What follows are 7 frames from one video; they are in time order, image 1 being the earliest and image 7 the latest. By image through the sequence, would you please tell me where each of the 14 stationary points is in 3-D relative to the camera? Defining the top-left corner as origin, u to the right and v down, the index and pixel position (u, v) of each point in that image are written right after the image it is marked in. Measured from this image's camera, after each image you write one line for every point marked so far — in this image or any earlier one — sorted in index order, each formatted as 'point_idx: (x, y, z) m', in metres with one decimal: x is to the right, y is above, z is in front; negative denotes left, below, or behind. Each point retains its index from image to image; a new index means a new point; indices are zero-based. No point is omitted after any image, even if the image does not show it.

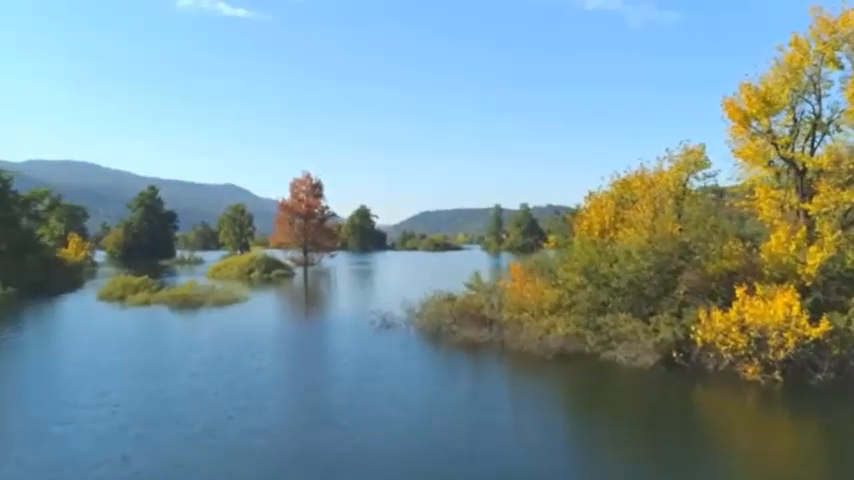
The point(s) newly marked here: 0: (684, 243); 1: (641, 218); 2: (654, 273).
0: (+3.3, 0.0, +17.0) m
1: (+3.2, +0.2, +19.6) m
2: (+2.9, -0.4, +16.9) m
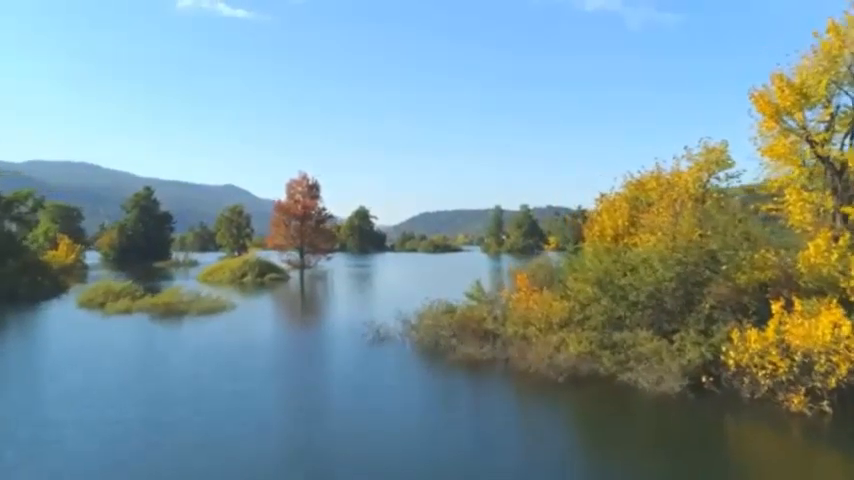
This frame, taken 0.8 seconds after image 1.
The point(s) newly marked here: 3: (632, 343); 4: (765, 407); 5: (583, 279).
0: (+3.2, -0.1, +15.2) m
1: (+3.2, +0.1, +17.8) m
2: (+2.8, -0.5, +15.2) m
3: (+2.3, -1.2, +15.1) m
4: (+3.4, -1.7, +13.1) m
5: (+2.0, -0.5, +16.9) m
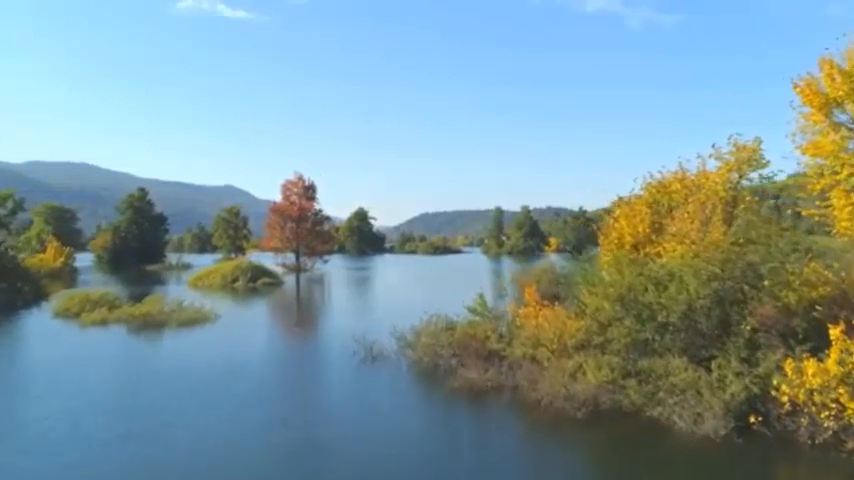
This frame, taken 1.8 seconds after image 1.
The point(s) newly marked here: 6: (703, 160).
0: (+3.2, -0.2, +13.1) m
1: (+3.1, 0.0, +15.7) m
2: (+2.8, -0.6, +13.0) m
3: (+2.3, -1.3, +13.0) m
4: (+3.3, -1.8, +11.0) m
5: (+2.0, -0.6, +14.8) m
6: (+3.9, +1.1, +18.6) m
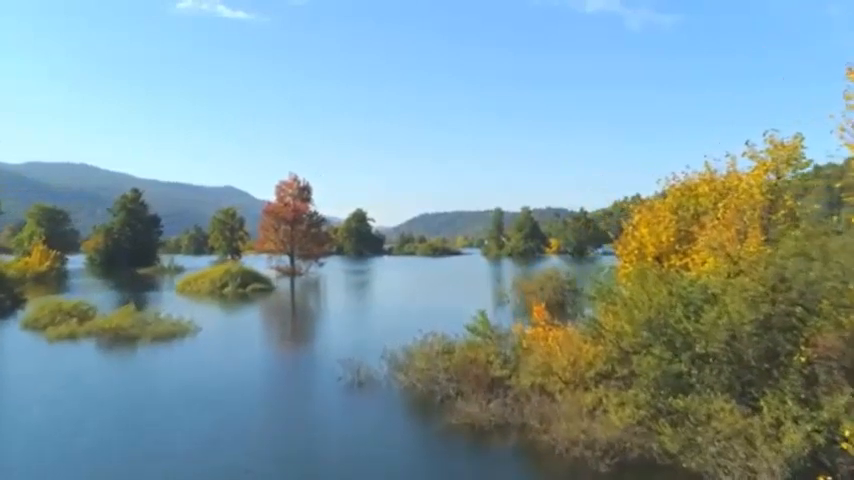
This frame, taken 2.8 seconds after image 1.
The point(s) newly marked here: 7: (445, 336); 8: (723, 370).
0: (+3.1, -0.4, +10.9) m
1: (+3.1, -0.1, +13.5) m
2: (+2.7, -0.8, +10.9) m
3: (+2.2, -1.4, +10.8) m
4: (+3.2, -1.9, +8.9) m
5: (+1.9, -0.7, +12.6) m
6: (+3.8, +1.0, +16.4) m
7: (+0.2, -1.3, +17.6) m
8: (+2.5, -1.1, +11.2) m
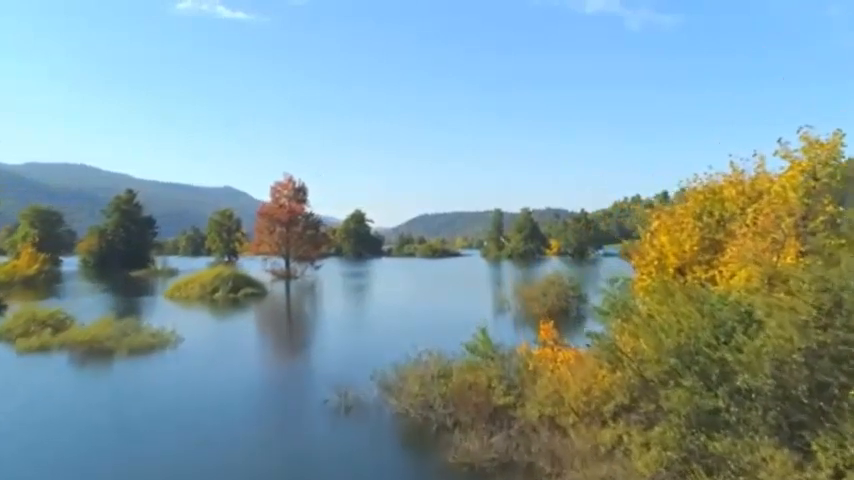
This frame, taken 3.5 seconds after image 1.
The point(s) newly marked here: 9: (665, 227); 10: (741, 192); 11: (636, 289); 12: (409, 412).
0: (+3.1, -0.5, +9.2) m
1: (+3.0, -0.2, +11.9) m
2: (+2.7, -0.9, +9.2) m
3: (+2.2, -1.5, +9.1) m
4: (+3.2, -2.0, +7.2) m
5: (+1.8, -0.8, +11.0) m
6: (+3.8, +0.9, +14.7) m
7: (+0.2, -1.4, +15.9) m
8: (+2.4, -1.2, +9.6) m
9: (+2.7, +0.2, +14.9) m
10: (+3.3, +0.6, +14.4) m
11: (+2.3, -0.5, +14.9) m
12: (-0.2, -1.9, +14.6) m
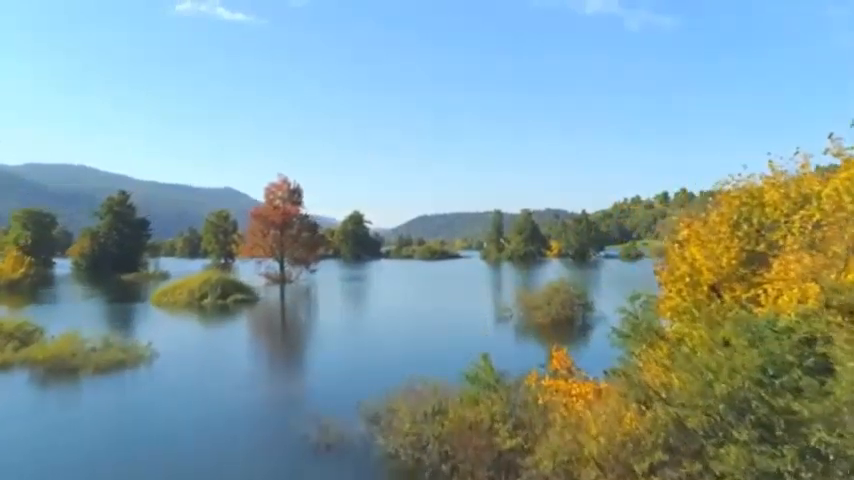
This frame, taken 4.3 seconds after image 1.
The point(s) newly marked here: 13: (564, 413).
0: (+3.0, -0.6, +7.2) m
1: (+2.9, -0.3, +9.9) m
2: (+2.6, -1.0, +7.2) m
3: (+2.1, -1.6, +7.1) m
4: (+3.1, -2.1, +5.2) m
5: (+1.8, -0.9, +8.9) m
6: (+3.7, +0.8, +12.7) m
7: (+0.1, -1.5, +13.9) m
8: (+2.4, -1.3, +7.6) m
9: (+2.6, 0.0, +12.9) m
10: (+3.3, +0.5, +12.4) m
11: (+2.3, -0.7, +12.9) m
12: (-0.3, -2.0, +12.6) m
13: (+1.1, -1.3, +10.7) m
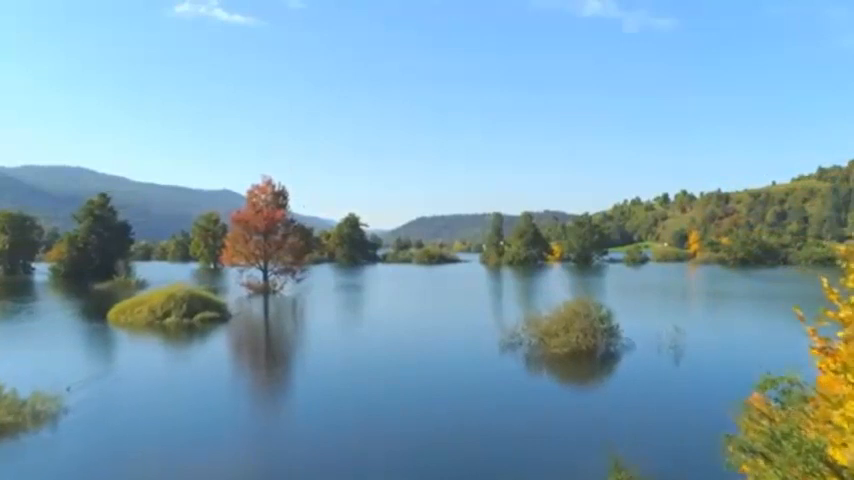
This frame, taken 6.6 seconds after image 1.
0: (+2.9, -0.8, +1.6) m
1: (+2.8, -0.6, +4.2) m
2: (+2.5, -1.2, +1.6) m
3: (+2.0, -1.9, +1.5) m
4: (+3.0, -2.3, -0.4) m
5: (+1.7, -1.2, +3.3) m
6: (+3.6, +0.5, +7.1) m
7: (0.0, -1.7, +8.3) m
8: (+2.3, -1.6, +1.9) m
9: (+2.5, -0.2, +7.3) m
10: (+3.2, +0.2, +6.8) m
11: (+2.2, -0.9, +7.3) m
12: (-0.4, -2.2, +7.0) m
13: (+1.0, -1.6, +5.1) m
